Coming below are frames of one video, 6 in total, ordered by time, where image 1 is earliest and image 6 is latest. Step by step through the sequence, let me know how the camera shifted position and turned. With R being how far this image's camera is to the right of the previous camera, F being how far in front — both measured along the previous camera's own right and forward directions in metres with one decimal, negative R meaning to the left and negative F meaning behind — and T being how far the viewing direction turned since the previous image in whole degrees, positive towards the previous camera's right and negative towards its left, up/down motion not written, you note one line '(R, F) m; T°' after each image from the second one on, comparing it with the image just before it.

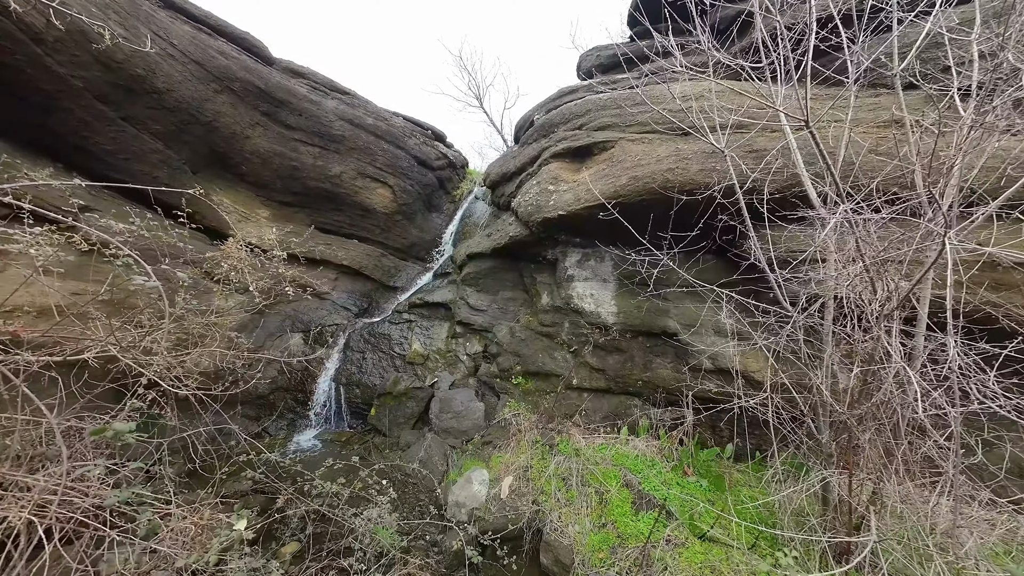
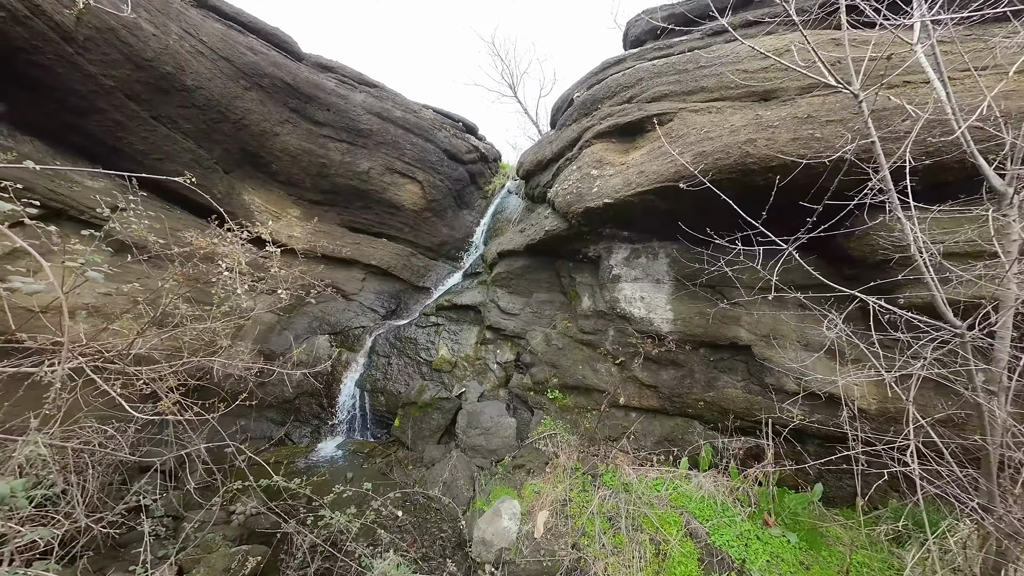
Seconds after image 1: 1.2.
(0.0, +0.7) m; -6°
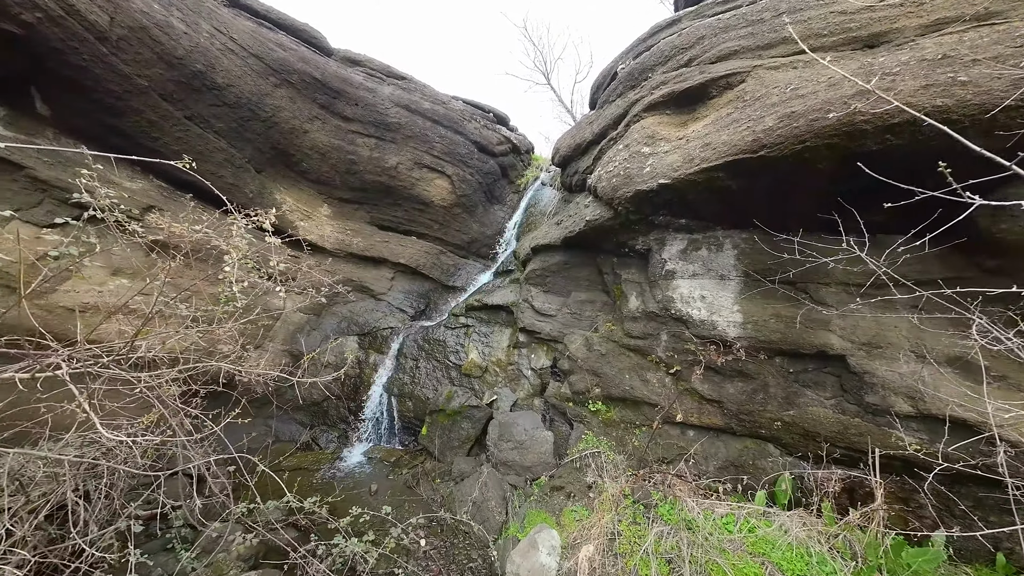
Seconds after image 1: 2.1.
(-0.1, +0.5) m; -5°
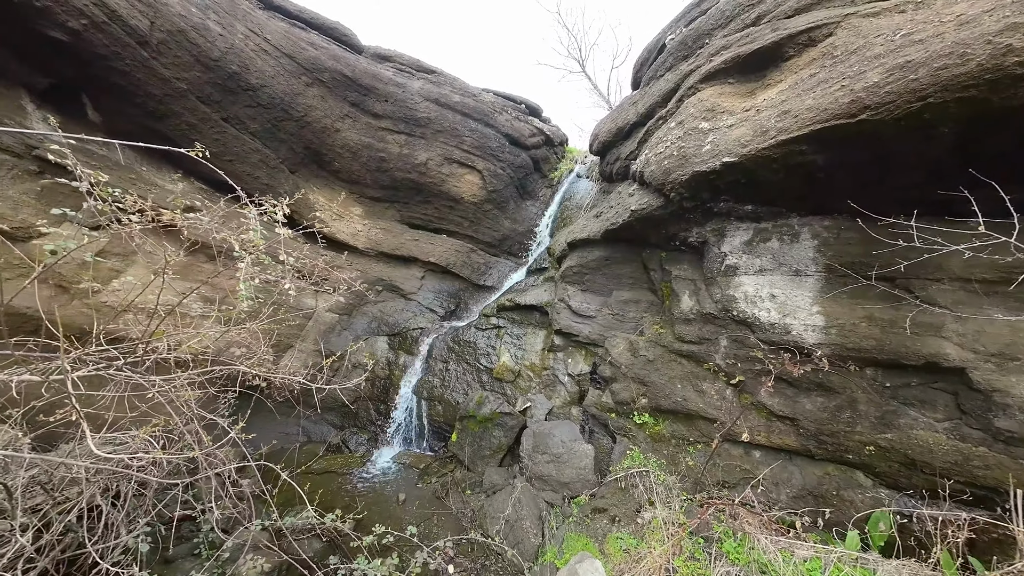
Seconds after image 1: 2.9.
(-0.1, +0.4) m; -5°
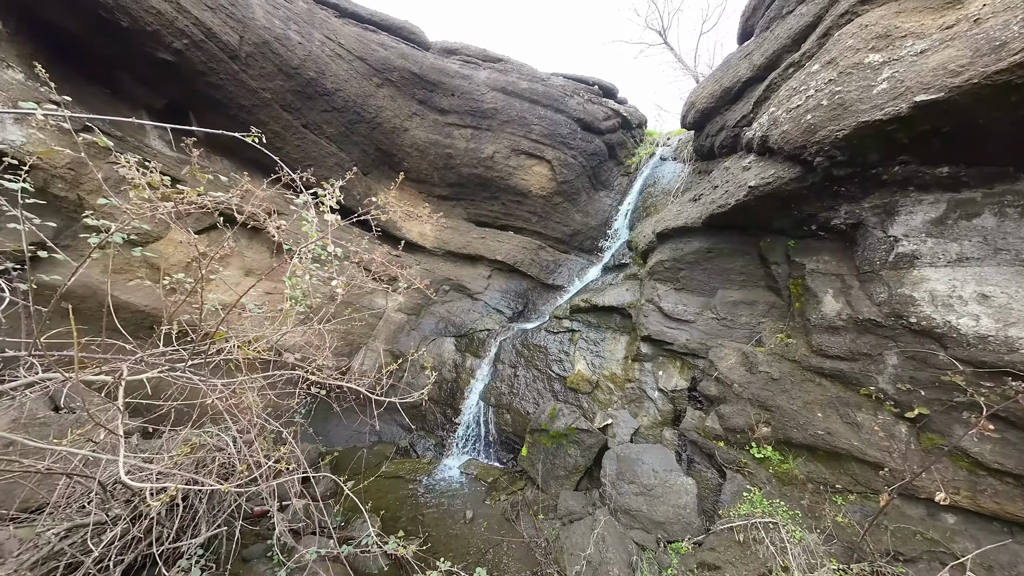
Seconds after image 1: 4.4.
(-0.2, +0.5) m; -10°
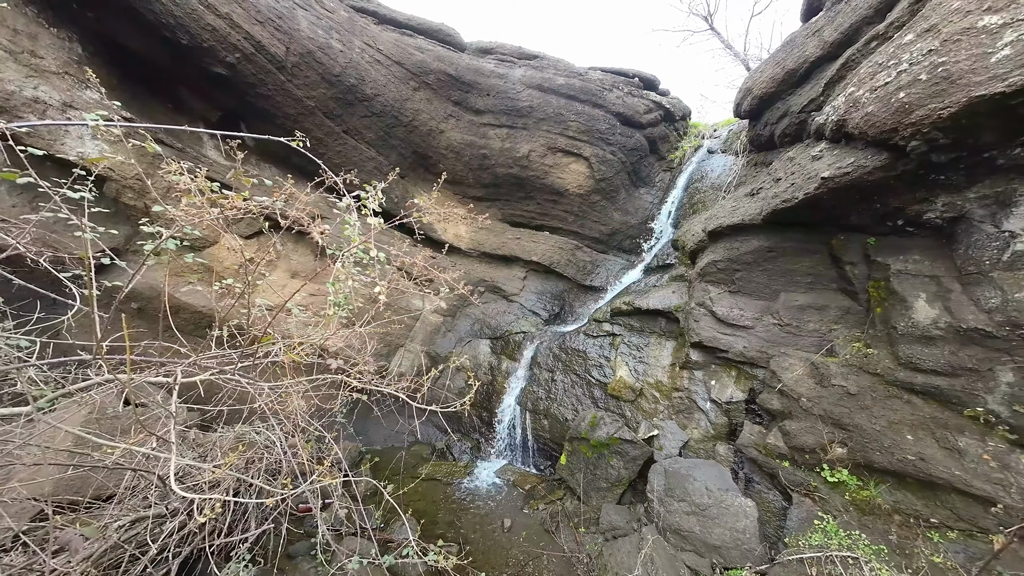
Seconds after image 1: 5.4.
(-0.1, +0.1) m; -5°
